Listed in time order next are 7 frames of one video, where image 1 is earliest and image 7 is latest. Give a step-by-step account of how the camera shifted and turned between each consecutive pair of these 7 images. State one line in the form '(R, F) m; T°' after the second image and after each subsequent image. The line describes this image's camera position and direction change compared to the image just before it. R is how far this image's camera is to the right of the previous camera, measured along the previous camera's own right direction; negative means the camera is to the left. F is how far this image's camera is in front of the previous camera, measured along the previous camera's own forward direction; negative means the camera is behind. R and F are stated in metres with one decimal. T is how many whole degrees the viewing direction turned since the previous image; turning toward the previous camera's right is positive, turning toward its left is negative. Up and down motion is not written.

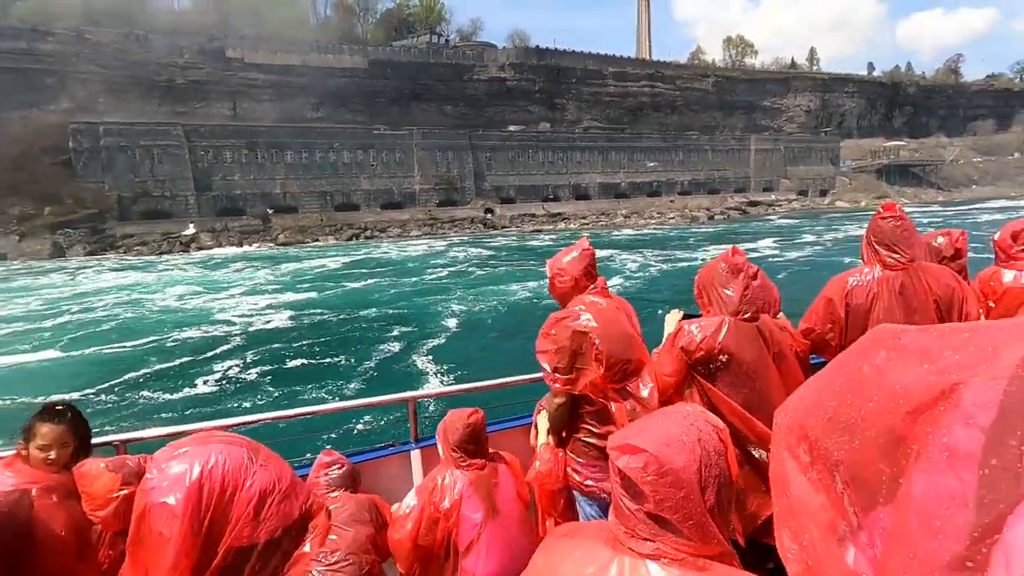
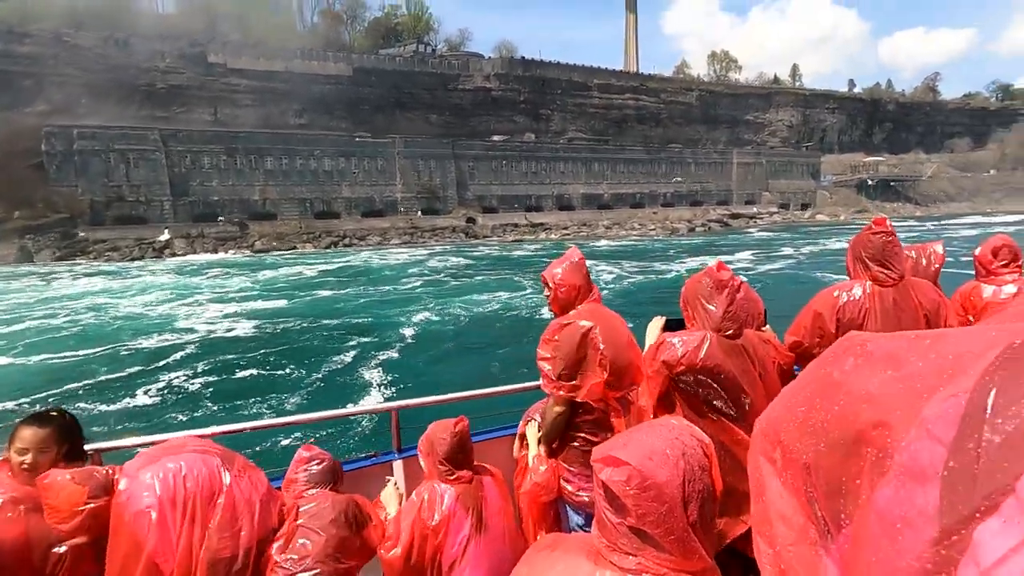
(+0.4, +0.1) m; +1°
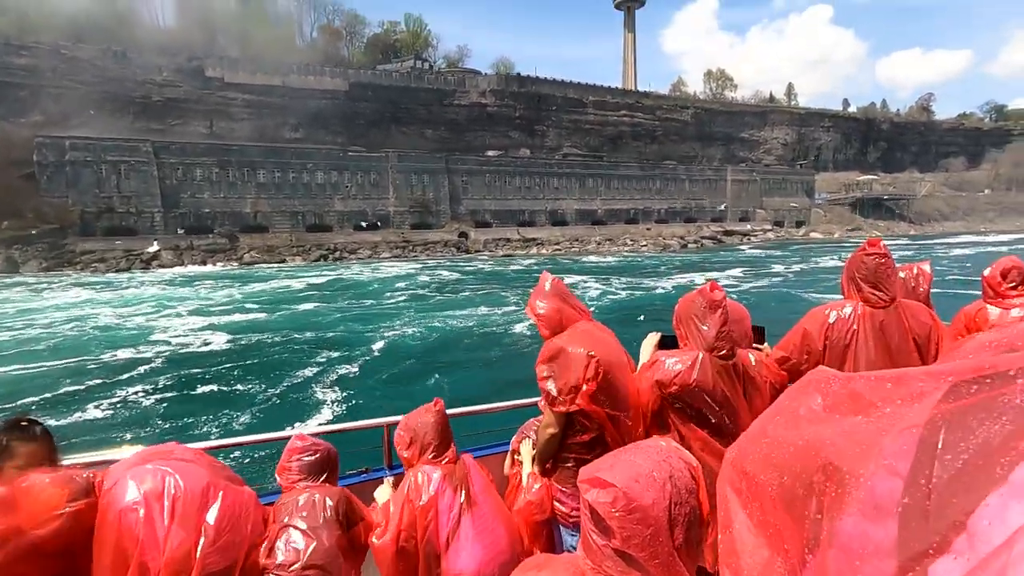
(+0.4, +0.1) m; 0°
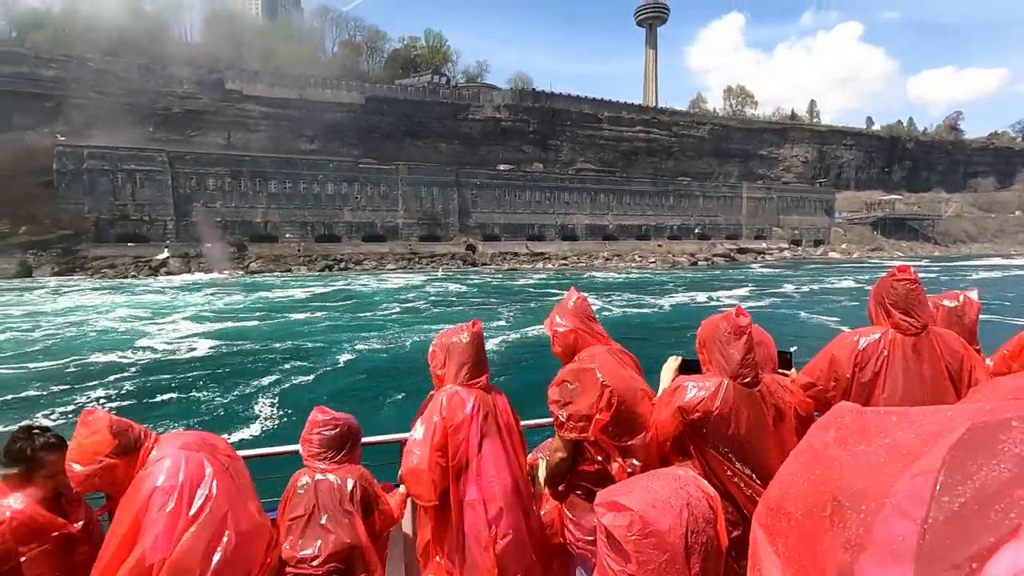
(+0.9, +0.1) m; -2°
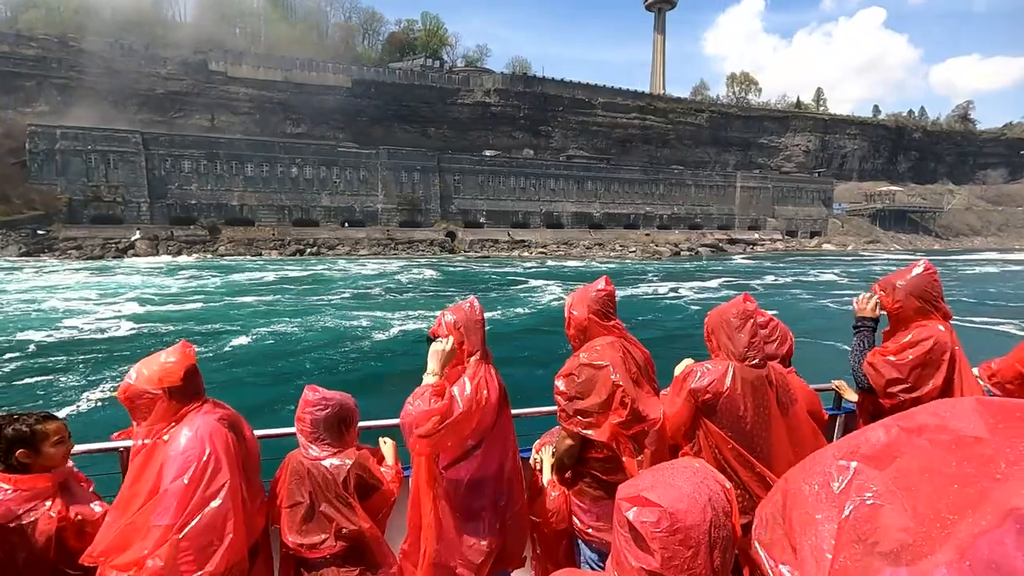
(+1.9, +0.4) m; -1°
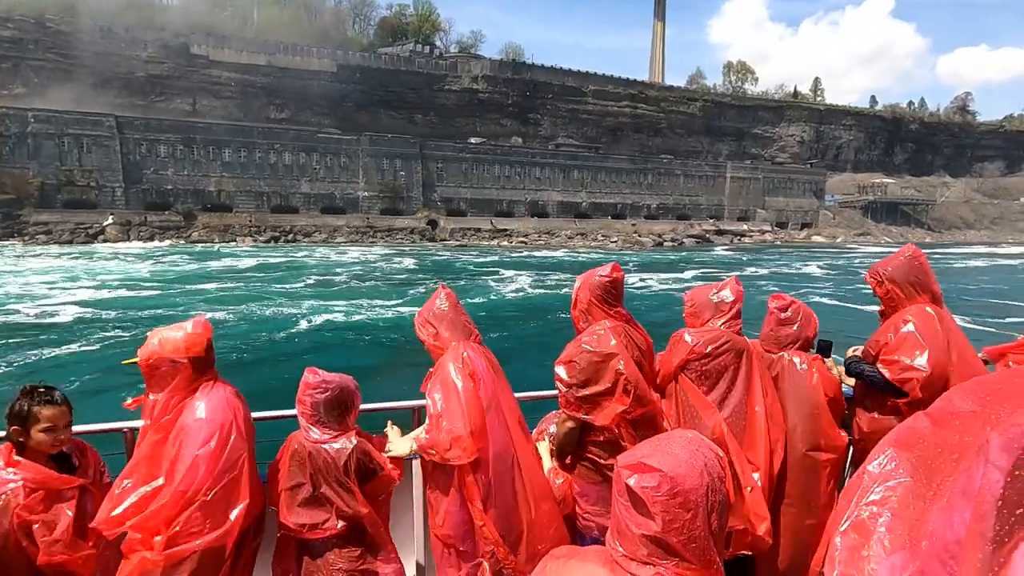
(+1.1, +0.3) m; 0°
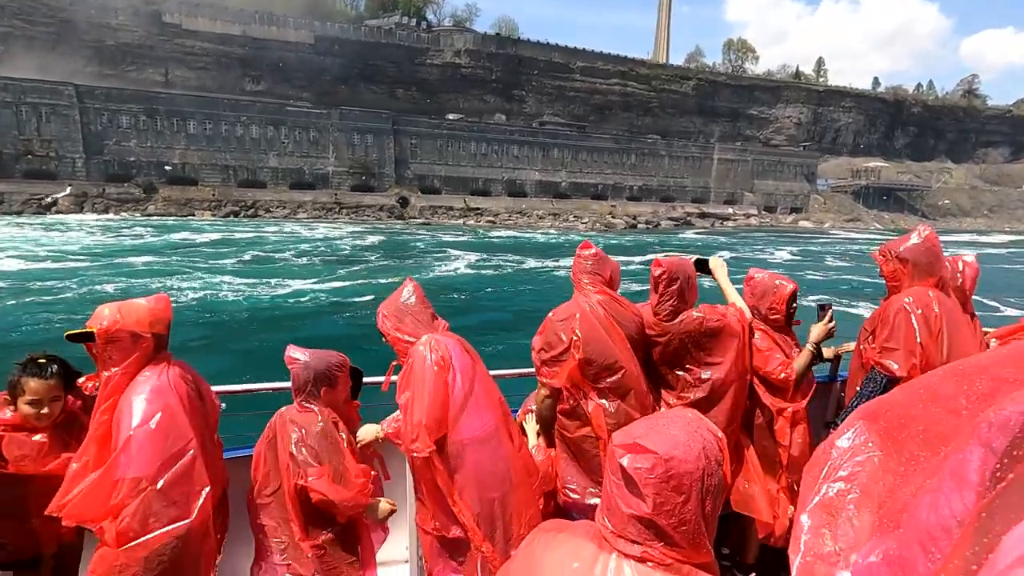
(+2.1, +0.6) m; -1°
